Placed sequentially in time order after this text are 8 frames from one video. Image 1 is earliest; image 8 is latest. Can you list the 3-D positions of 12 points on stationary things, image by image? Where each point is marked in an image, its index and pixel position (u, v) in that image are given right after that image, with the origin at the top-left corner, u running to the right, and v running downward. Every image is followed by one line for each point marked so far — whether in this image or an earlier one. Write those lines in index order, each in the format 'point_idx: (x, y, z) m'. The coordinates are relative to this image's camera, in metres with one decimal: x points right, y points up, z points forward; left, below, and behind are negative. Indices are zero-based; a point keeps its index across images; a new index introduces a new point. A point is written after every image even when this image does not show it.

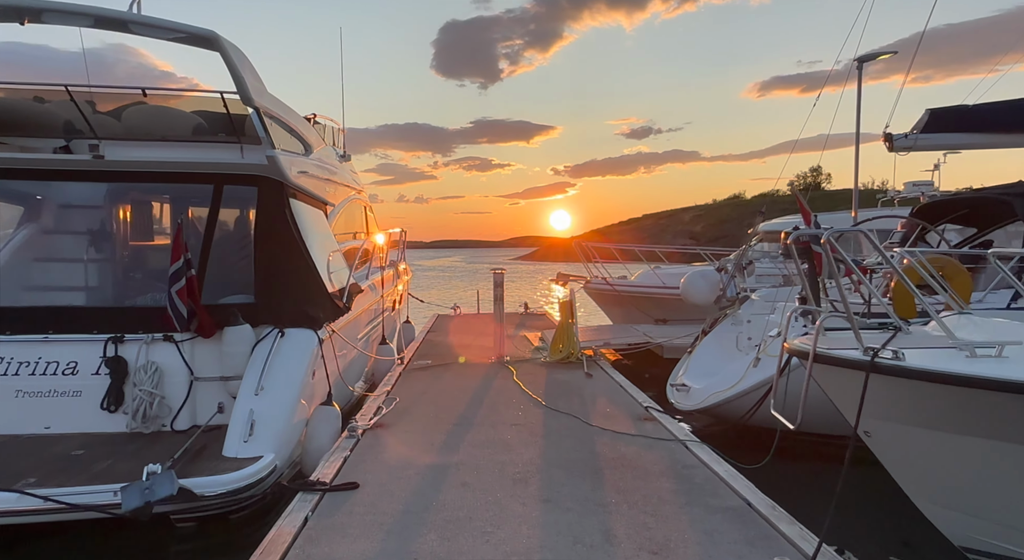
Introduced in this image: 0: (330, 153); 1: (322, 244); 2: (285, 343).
0: (-2.1, +1.5, +7.0) m
1: (-1.9, +0.4, +6.0) m
2: (-1.7, -0.5, +4.6) m
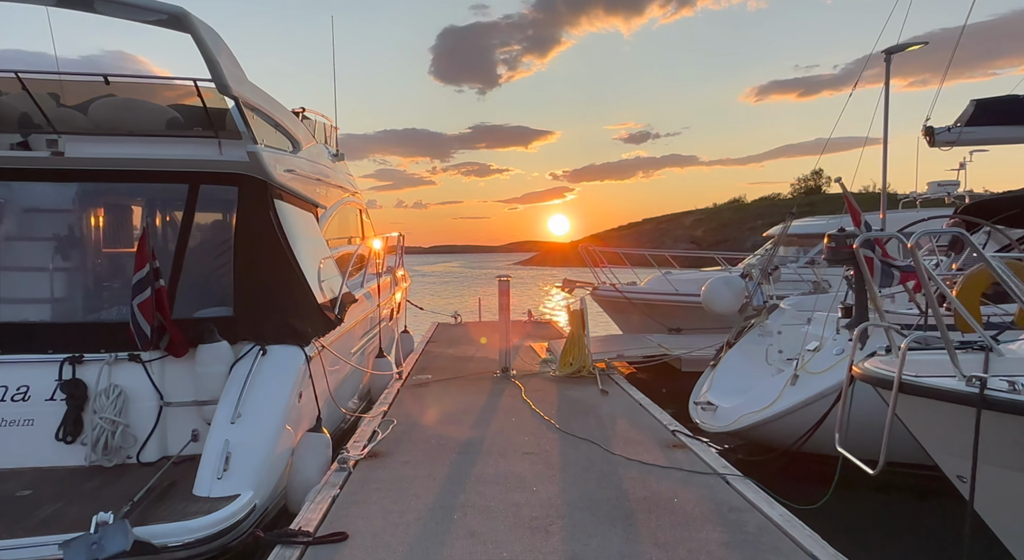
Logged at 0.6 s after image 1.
0: (-2.1, +1.4, +6.5) m
1: (-1.8, +0.3, +5.5) m
2: (-1.6, -0.6, +4.1) m
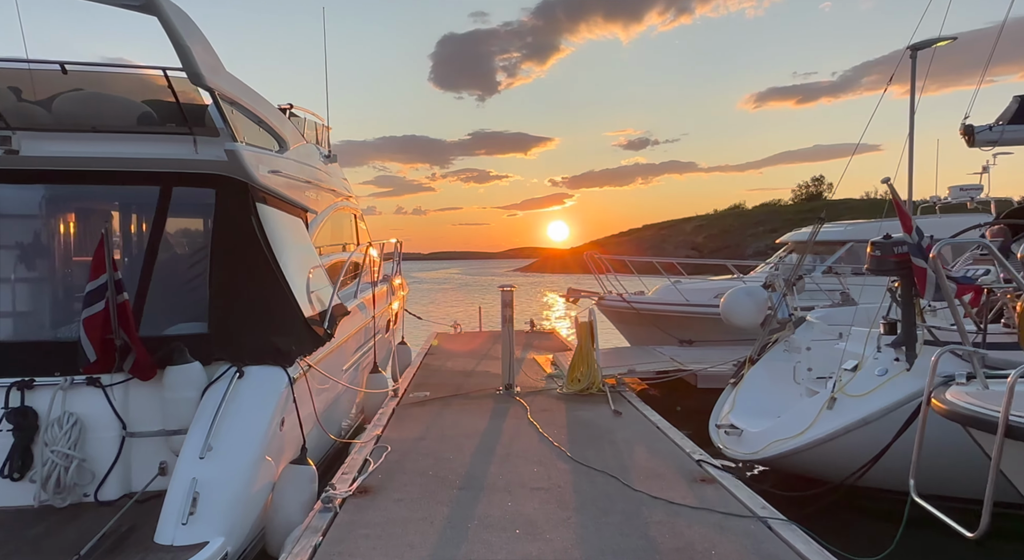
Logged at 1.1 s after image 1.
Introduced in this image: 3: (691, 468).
0: (-2.0, +1.3, +6.1) m
1: (-1.8, +0.2, +5.0) m
2: (-1.6, -0.6, +3.6) m
3: (+1.1, -1.2, +3.8) m
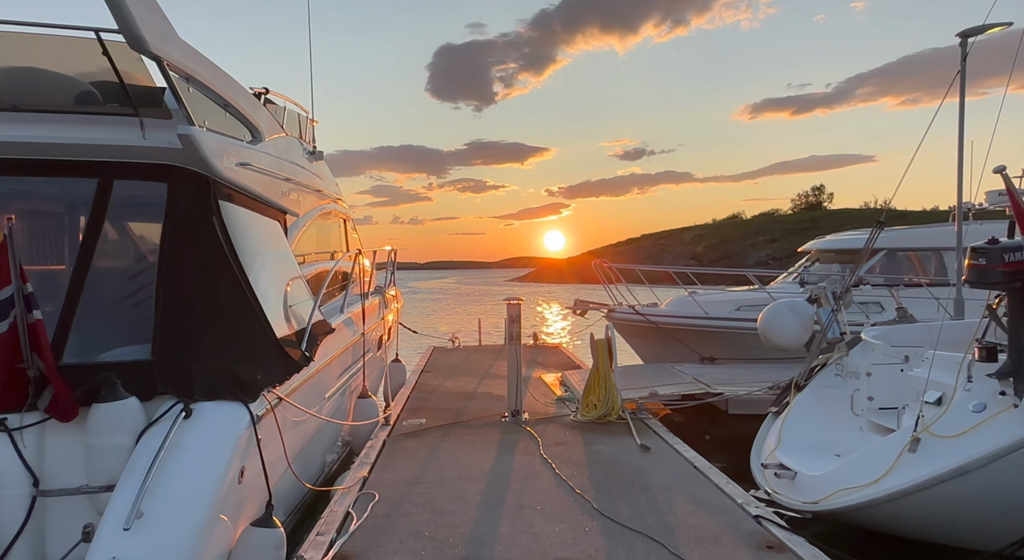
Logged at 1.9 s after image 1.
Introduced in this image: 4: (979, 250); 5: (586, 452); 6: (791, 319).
0: (-1.9, +1.2, +5.4) m
1: (-1.7, +0.1, +4.3) m
2: (-1.5, -0.7, +2.9) m
3: (+1.2, -1.3, +3.1) m
4: (+2.3, +0.2, +3.0) m
5: (+0.6, -1.3, +4.6) m
6: (+2.3, -0.3, +4.9) m
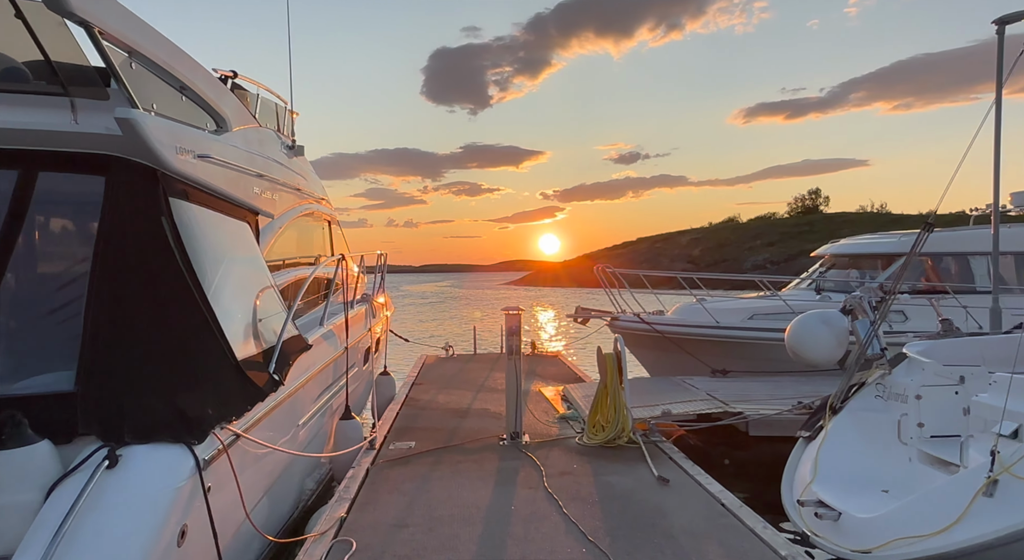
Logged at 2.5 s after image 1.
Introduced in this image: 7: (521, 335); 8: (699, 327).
0: (-1.9, +1.1, +4.8) m
1: (-1.7, 0.0, +3.8) m
2: (-1.5, -0.8, +2.3) m
3: (+1.2, -1.3, +2.6) m
4: (+2.4, +0.1, +2.5) m
5: (+0.6, -1.4, +4.1) m
6: (+2.3, -0.4, +4.4) m
7: (+0.1, -0.5, +5.1) m
8: (+2.4, -0.6, +7.7) m
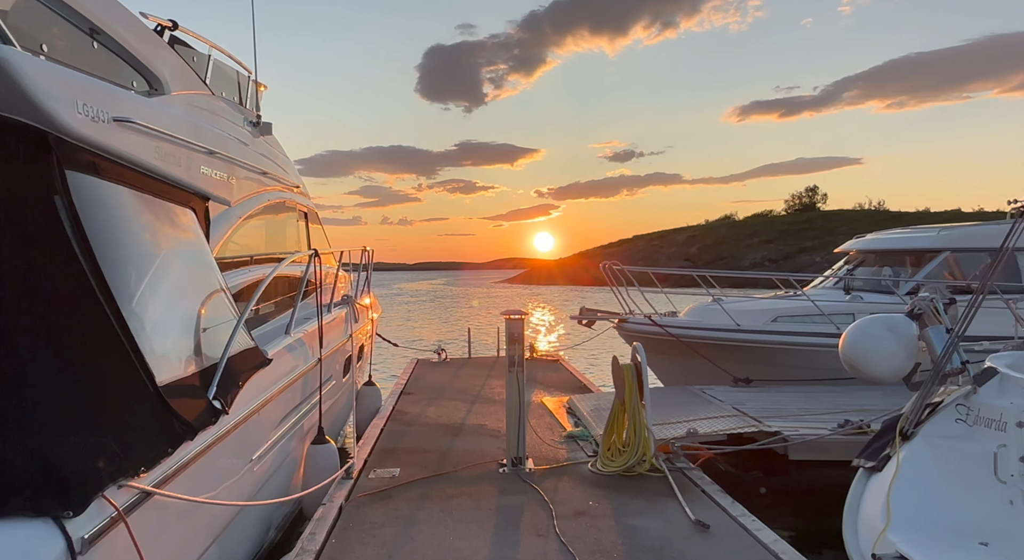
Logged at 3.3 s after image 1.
0: (-1.9, +1.1, +4.1) m
1: (-1.7, 0.0, +3.0) m
2: (-1.5, -0.8, +1.6) m
3: (+1.3, -1.3, +1.8) m
4: (+2.4, +0.1, +1.8) m
5: (+0.6, -1.4, +3.3) m
6: (+2.3, -0.4, +3.7) m
7: (+0.1, -0.5, +4.4) m
8: (+2.3, -0.6, +6.9) m
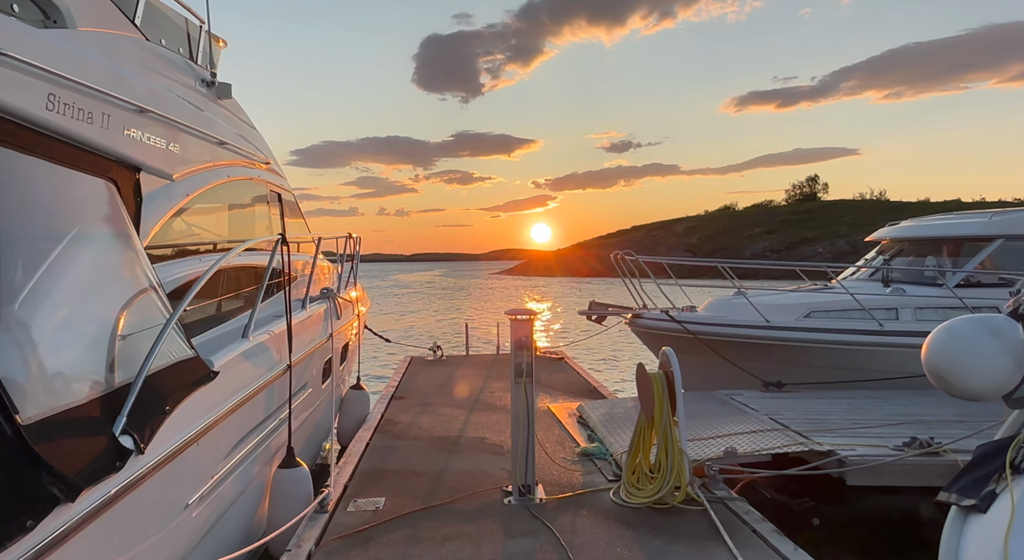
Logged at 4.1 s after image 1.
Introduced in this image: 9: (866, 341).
0: (-1.9, +1.1, +3.3) m
1: (-1.6, 0.0, +2.2) m
2: (-1.4, -0.7, +0.8) m
3: (+1.3, -1.3, +1.1) m
4: (+2.4, +0.1, +1.1) m
5: (+0.6, -1.3, +2.6) m
6: (+2.3, -0.3, +2.9) m
7: (+0.1, -0.4, +3.6) m
8: (+2.4, -0.5, +6.2) m
9: (+3.4, -0.6, +5.9) m
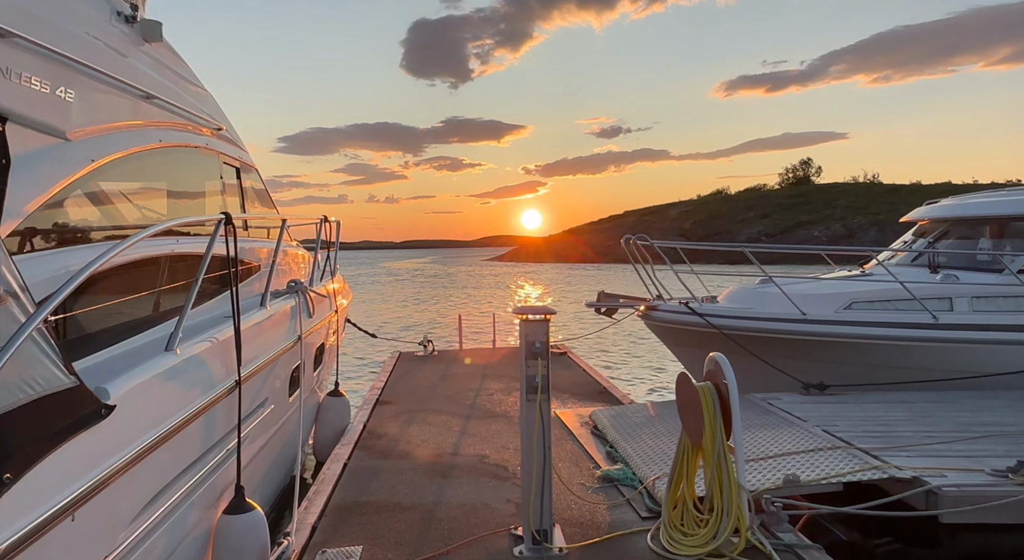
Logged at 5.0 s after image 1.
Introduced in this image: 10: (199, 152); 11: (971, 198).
0: (-1.8, +1.2, +2.4) m
1: (-1.6, +0.1, +1.4) m
2: (-1.3, -0.8, 0.0) m
3: (+1.4, -1.3, +0.4) m
4: (+2.5, +0.1, +0.3) m
5: (+0.7, -1.3, +1.8) m
6: (+2.4, -0.3, +2.2) m
7: (+0.2, -0.4, +2.8) m
8: (+2.4, -0.4, +5.4) m
9: (+3.4, -0.5, +5.1) m
10: (-2.0, +0.8, +3.8) m
11: (+5.0, +0.9, +6.6) m
